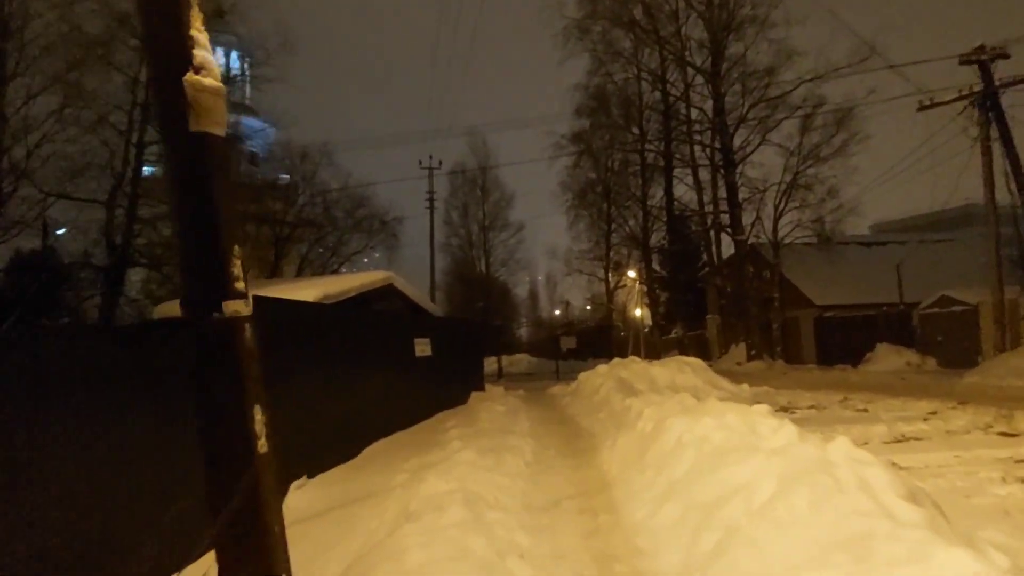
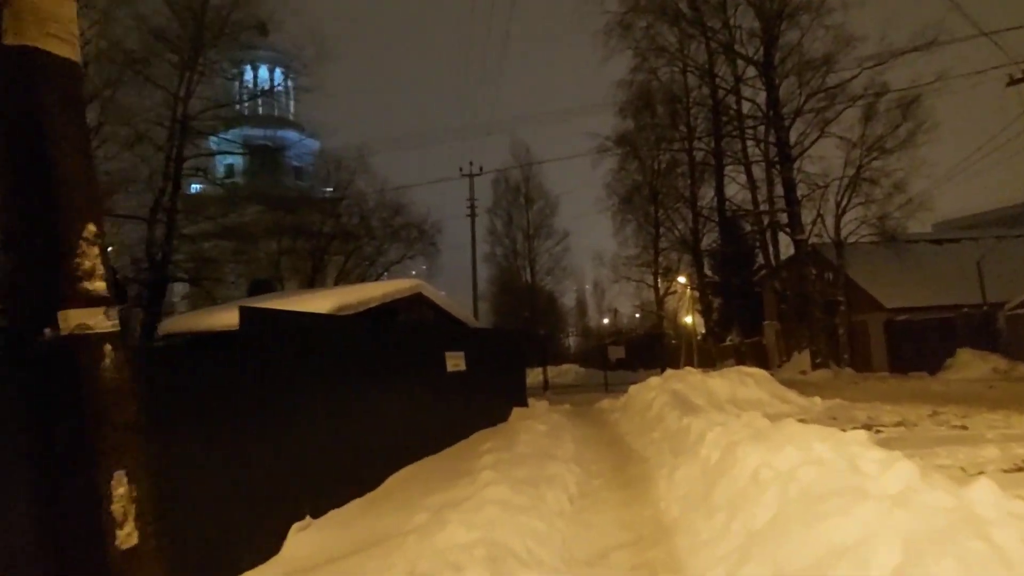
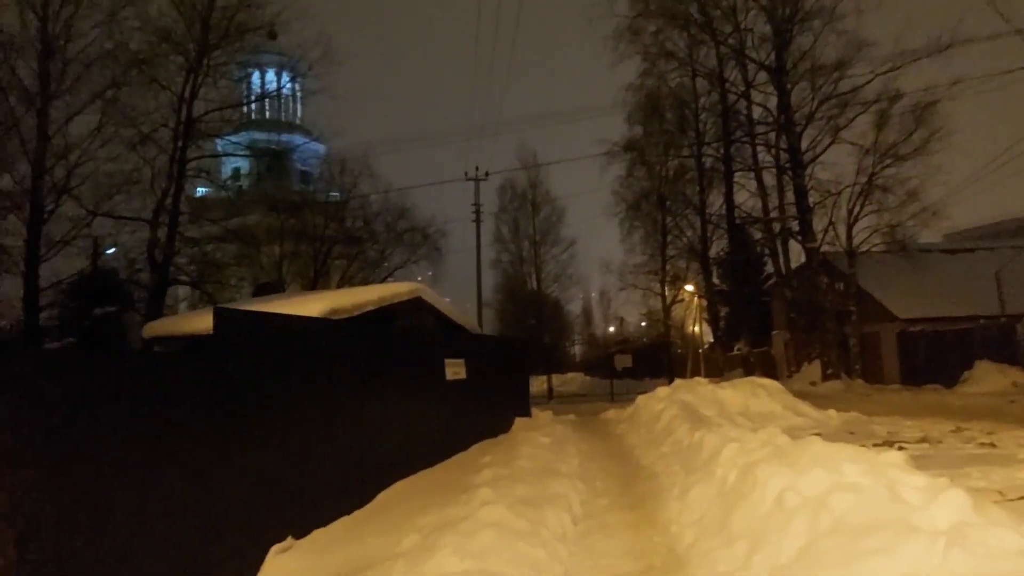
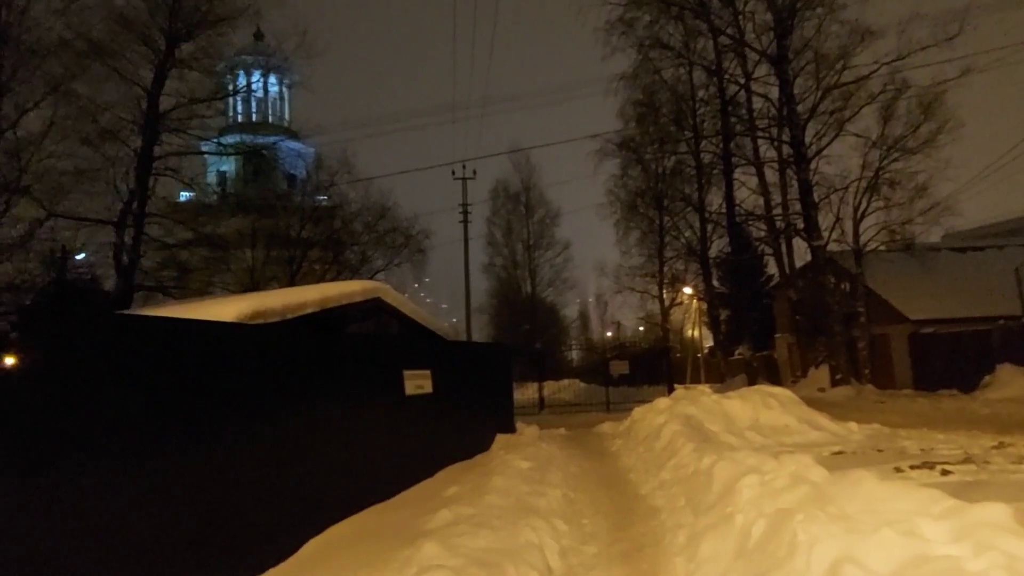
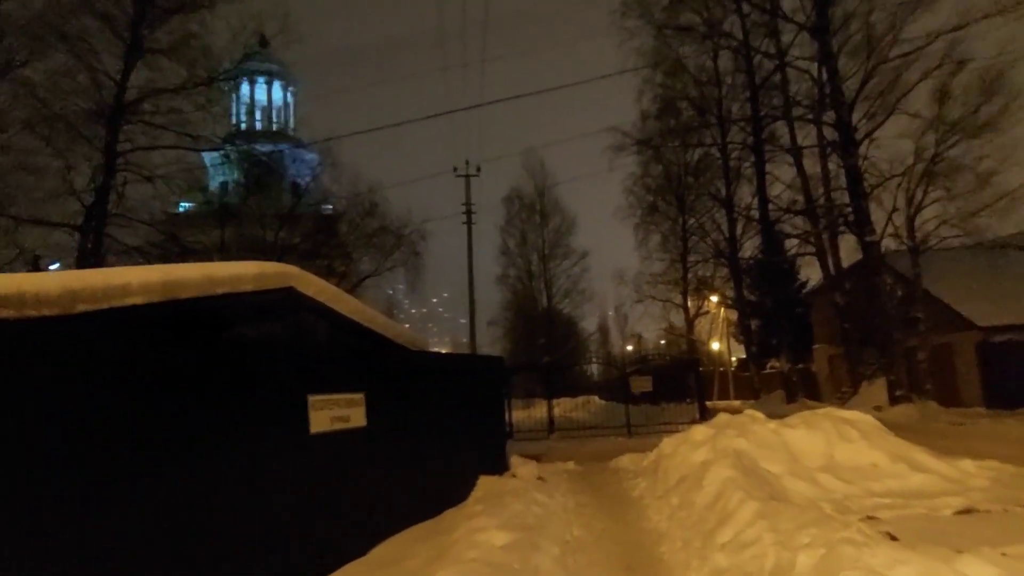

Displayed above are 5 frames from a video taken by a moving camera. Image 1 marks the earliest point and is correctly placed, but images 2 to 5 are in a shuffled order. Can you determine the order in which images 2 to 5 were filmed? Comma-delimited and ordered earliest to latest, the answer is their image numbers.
2, 3, 4, 5
